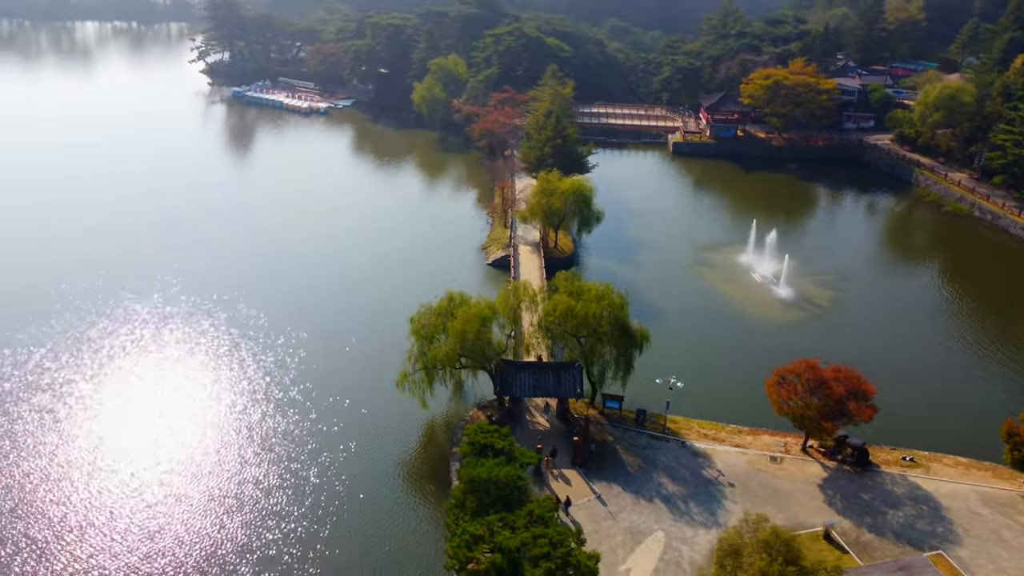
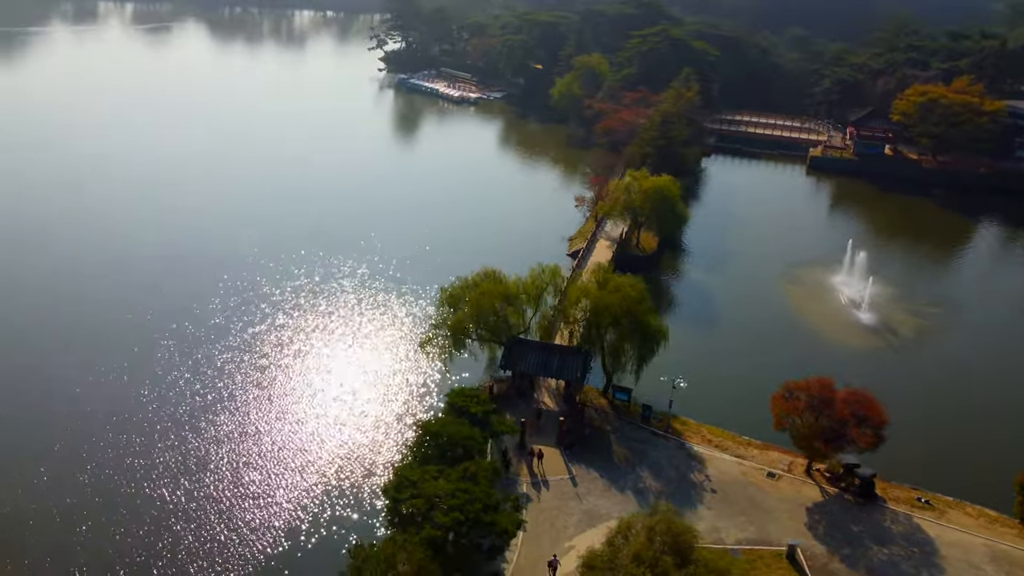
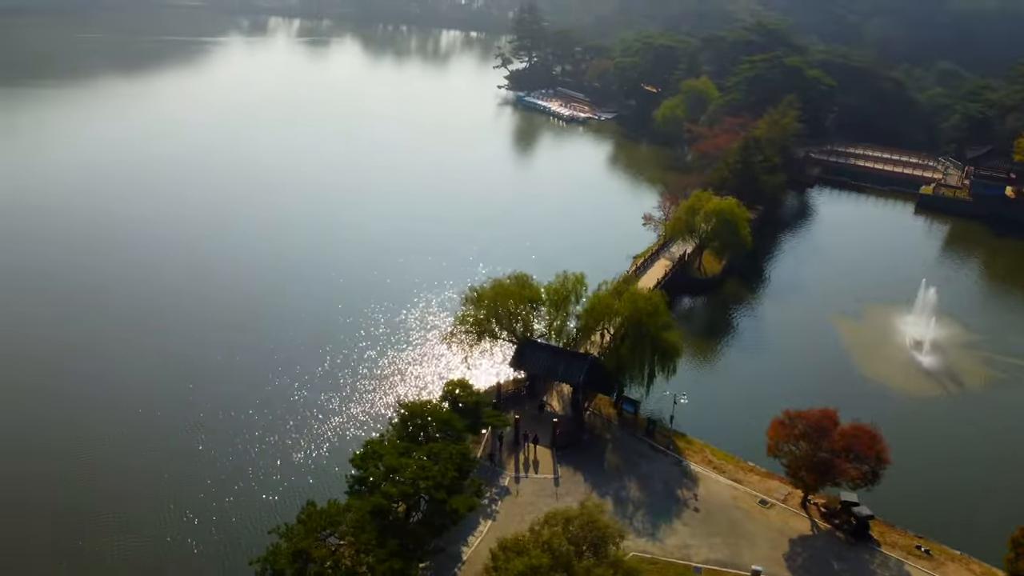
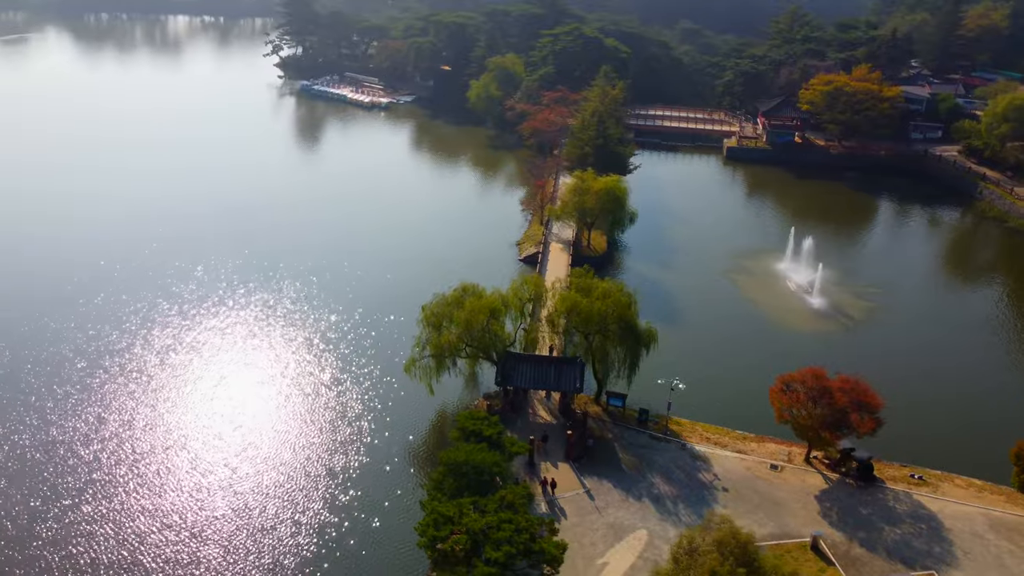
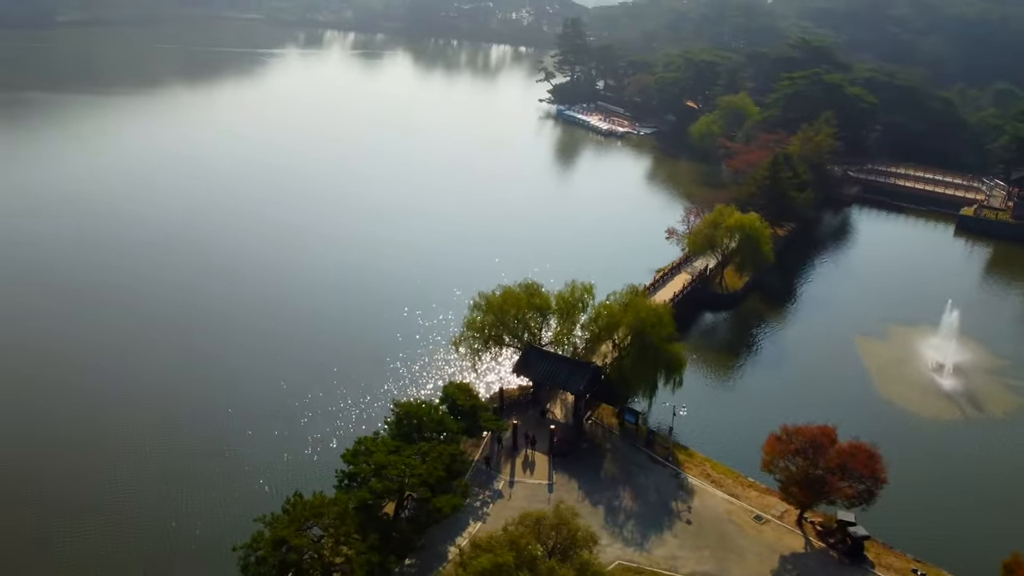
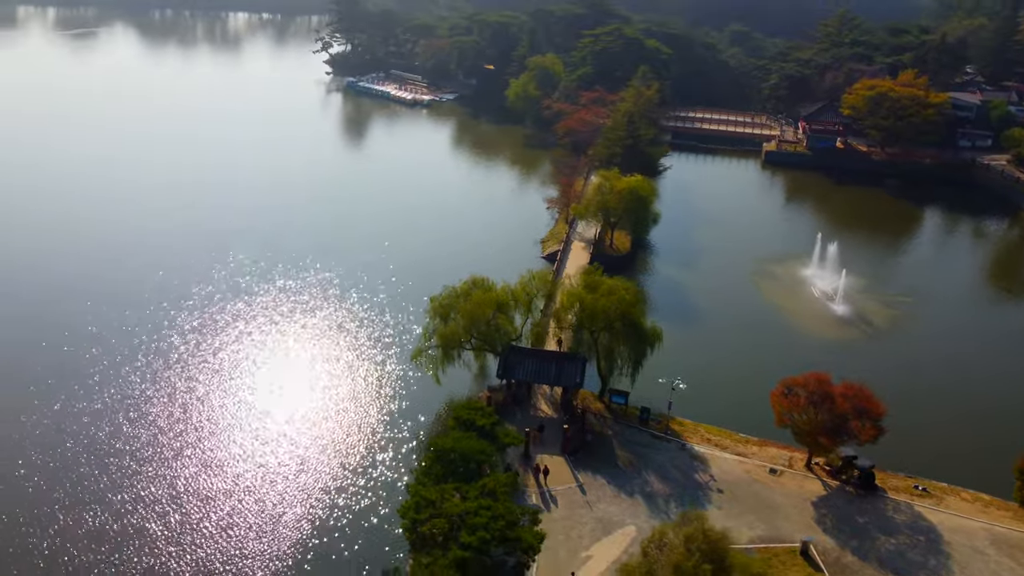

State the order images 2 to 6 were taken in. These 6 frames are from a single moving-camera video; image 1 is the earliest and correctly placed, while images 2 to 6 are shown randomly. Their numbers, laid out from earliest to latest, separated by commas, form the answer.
4, 6, 2, 3, 5
